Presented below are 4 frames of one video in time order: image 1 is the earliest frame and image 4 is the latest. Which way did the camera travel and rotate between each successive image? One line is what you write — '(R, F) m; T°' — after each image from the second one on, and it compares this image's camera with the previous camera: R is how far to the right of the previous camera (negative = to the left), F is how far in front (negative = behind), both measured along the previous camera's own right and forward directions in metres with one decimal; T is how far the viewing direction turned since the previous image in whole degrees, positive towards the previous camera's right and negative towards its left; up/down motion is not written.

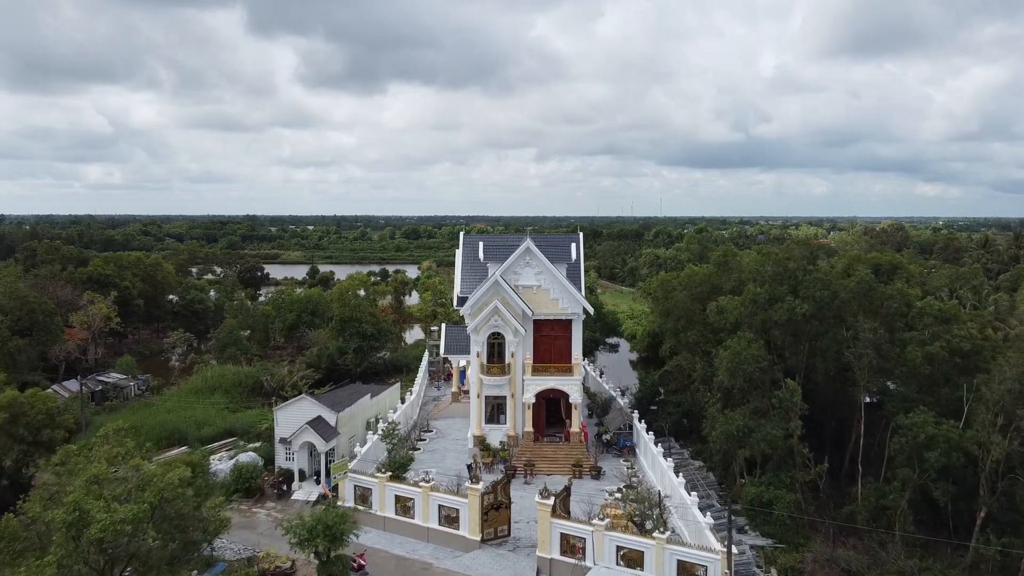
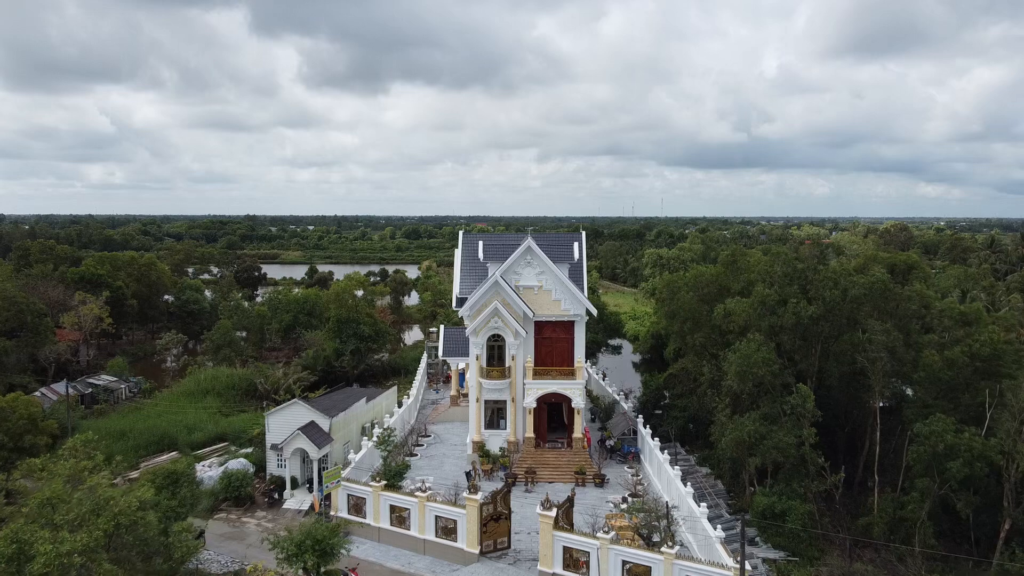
(0.0, +0.9) m; 0°
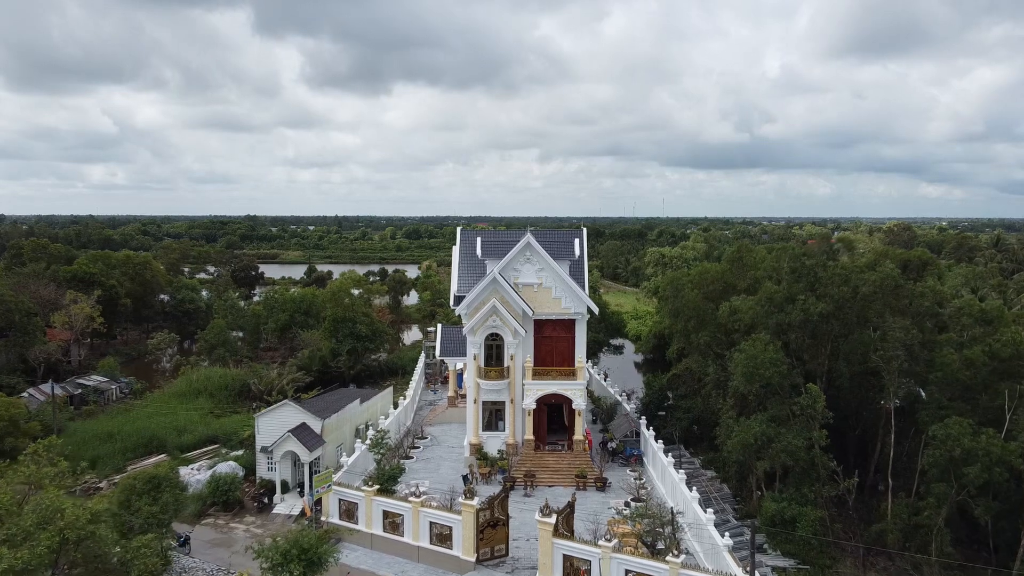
(+0.1, +0.8) m; 0°
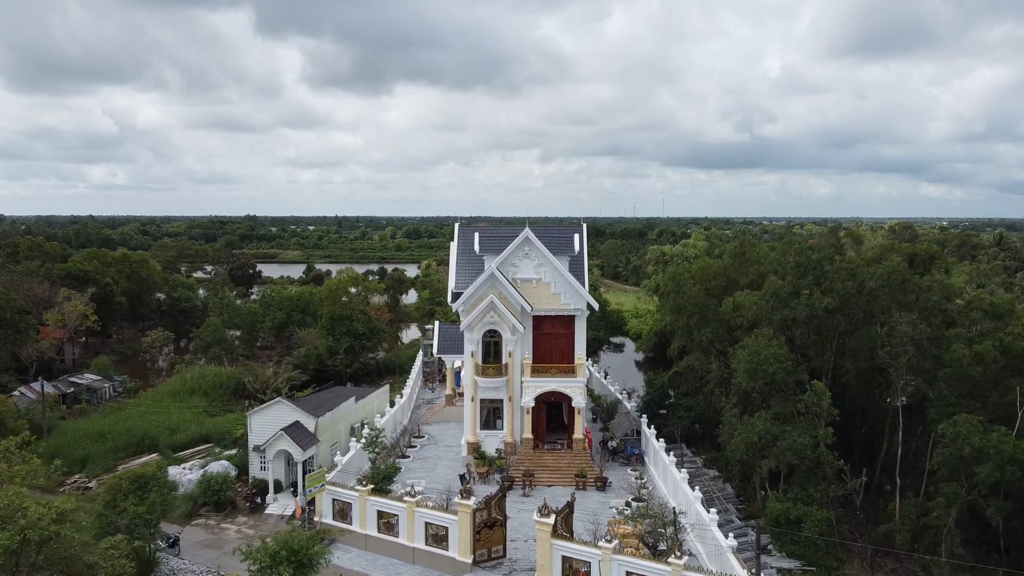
(+0.1, +0.5) m; 0°
